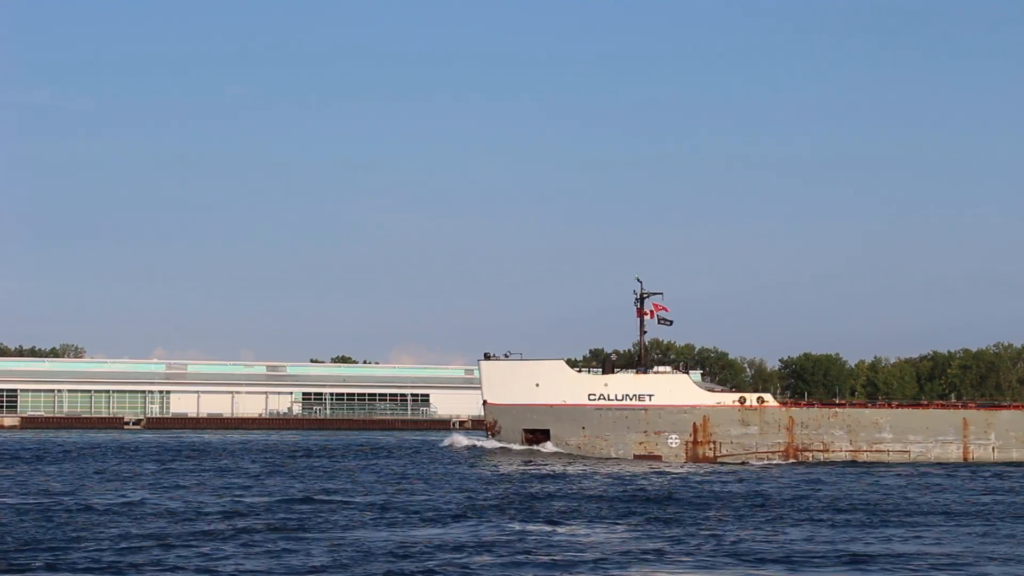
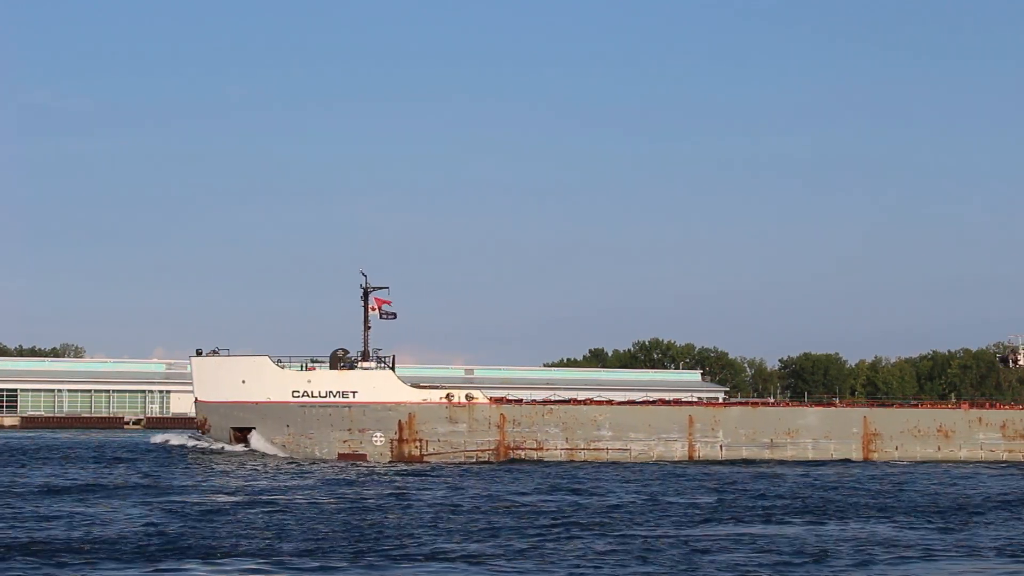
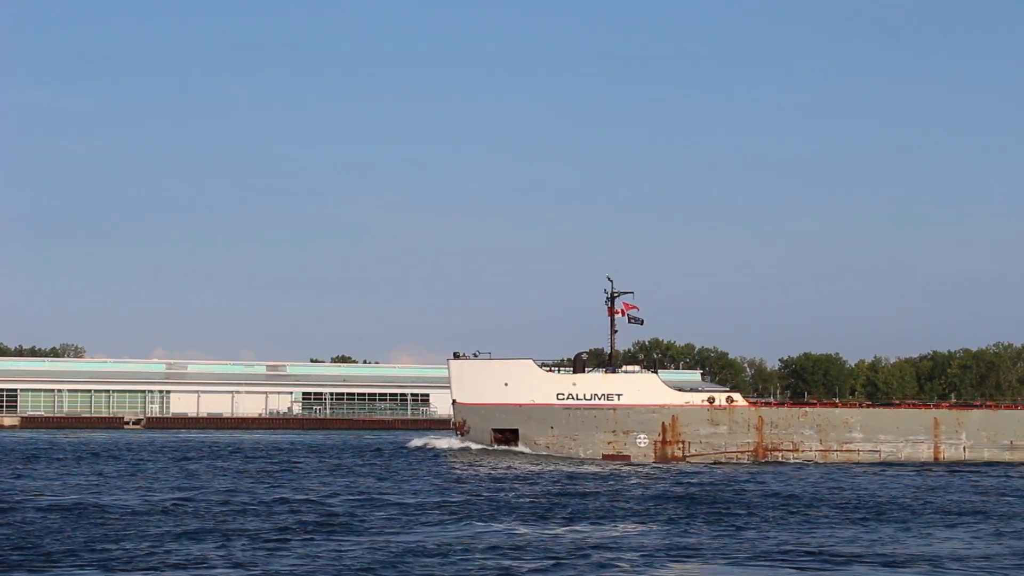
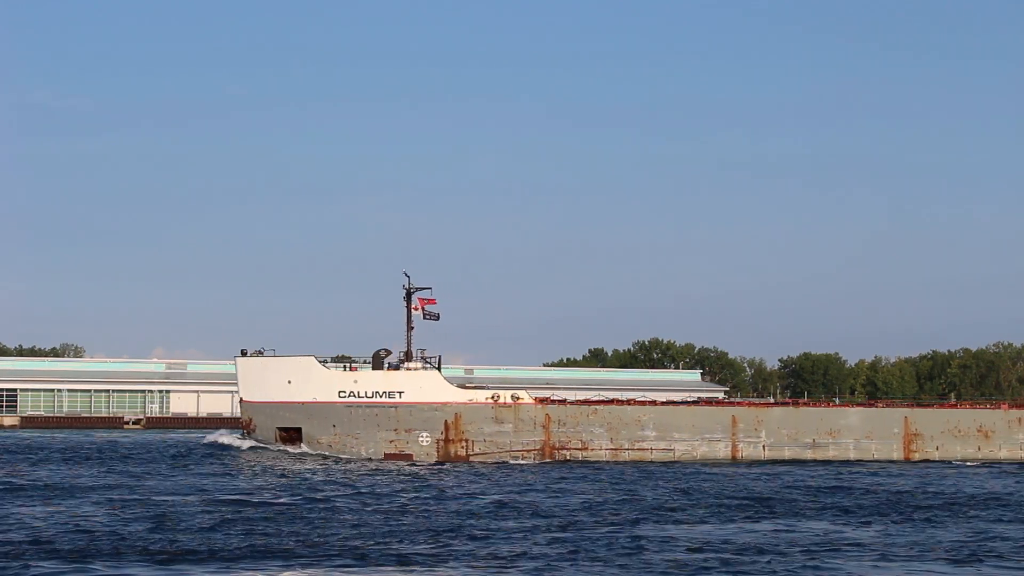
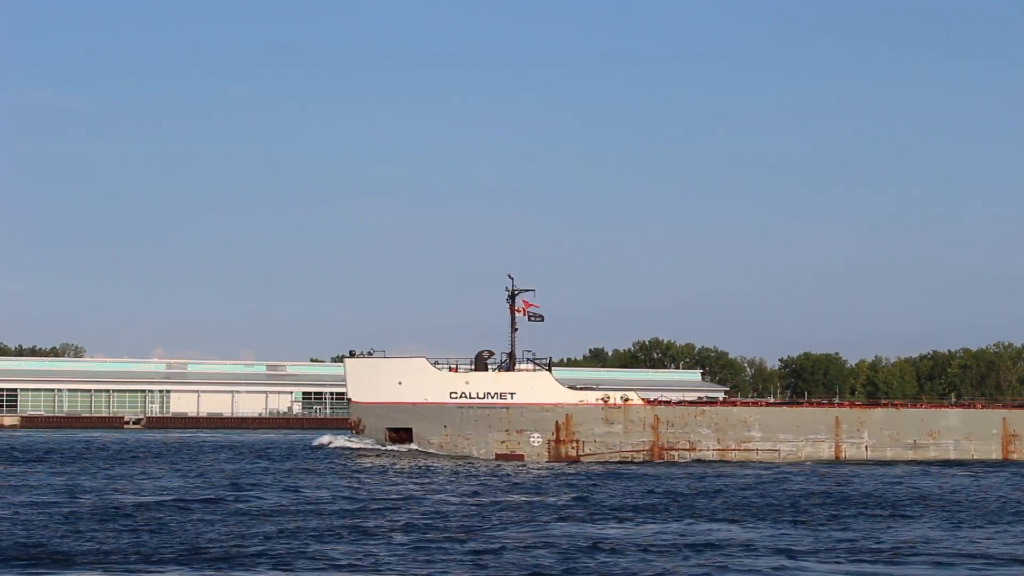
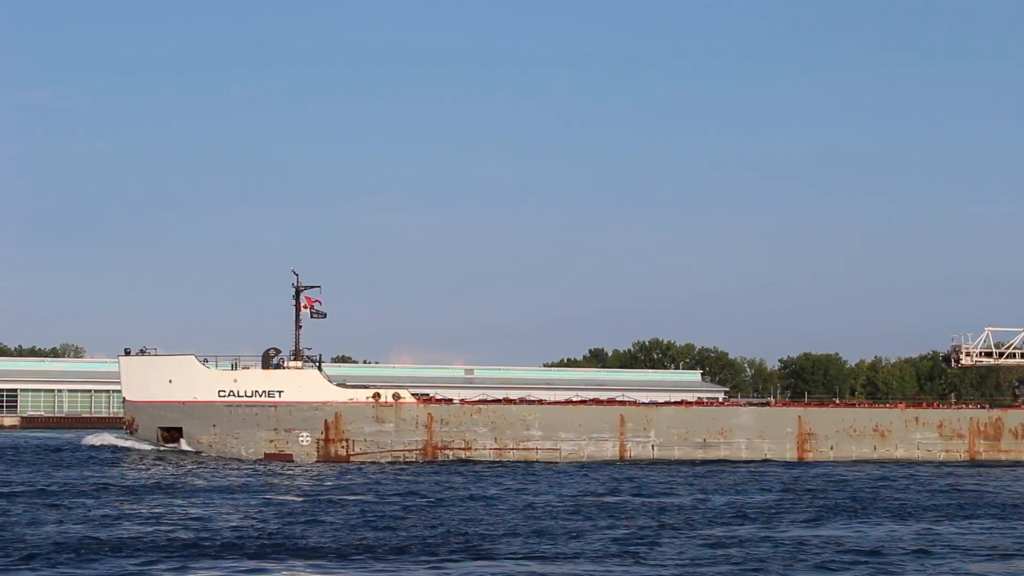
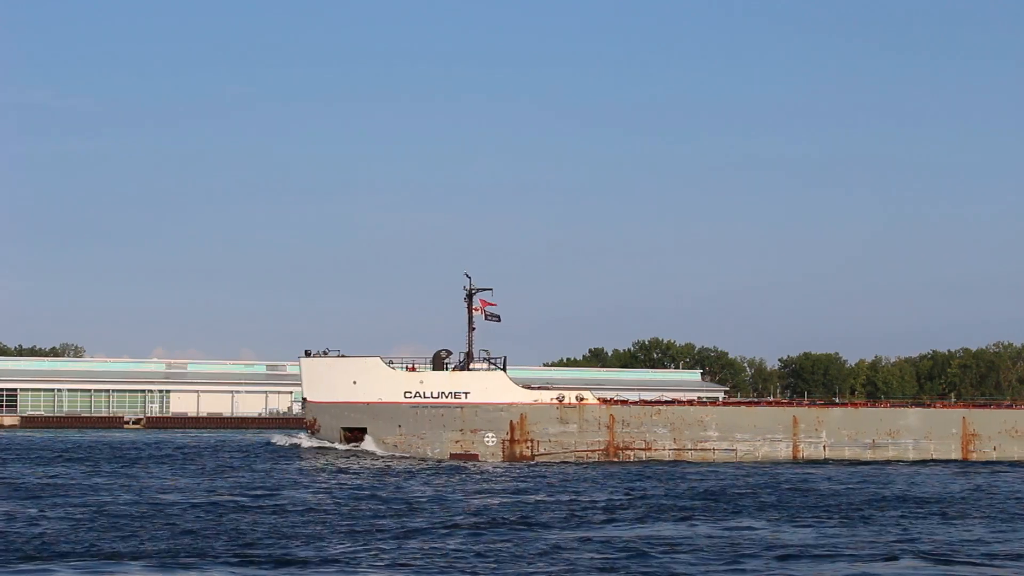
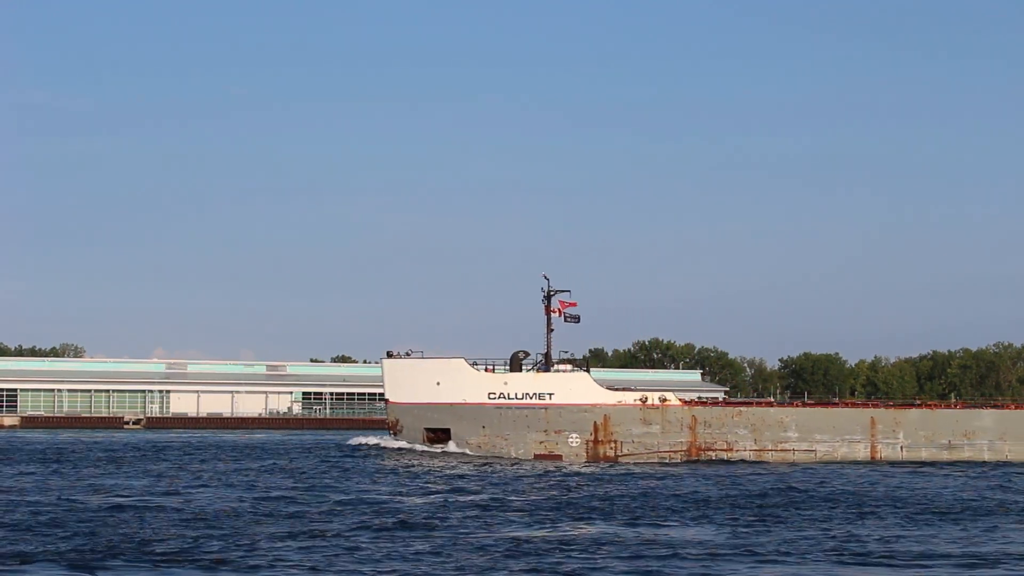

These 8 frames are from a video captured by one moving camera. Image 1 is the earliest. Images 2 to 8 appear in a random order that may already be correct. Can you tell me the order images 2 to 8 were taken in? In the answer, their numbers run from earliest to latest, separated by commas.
3, 8, 5, 7, 4, 2, 6
